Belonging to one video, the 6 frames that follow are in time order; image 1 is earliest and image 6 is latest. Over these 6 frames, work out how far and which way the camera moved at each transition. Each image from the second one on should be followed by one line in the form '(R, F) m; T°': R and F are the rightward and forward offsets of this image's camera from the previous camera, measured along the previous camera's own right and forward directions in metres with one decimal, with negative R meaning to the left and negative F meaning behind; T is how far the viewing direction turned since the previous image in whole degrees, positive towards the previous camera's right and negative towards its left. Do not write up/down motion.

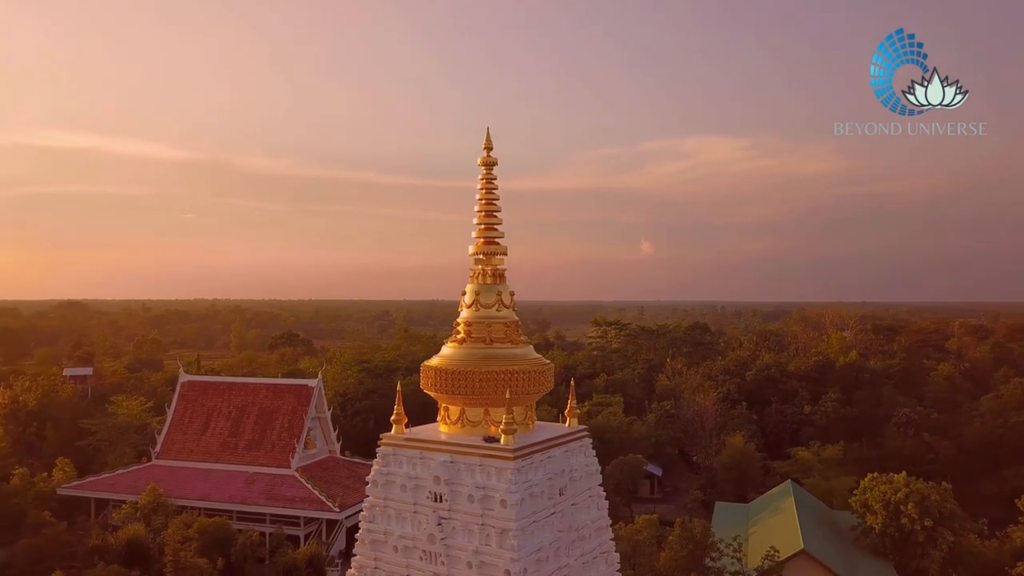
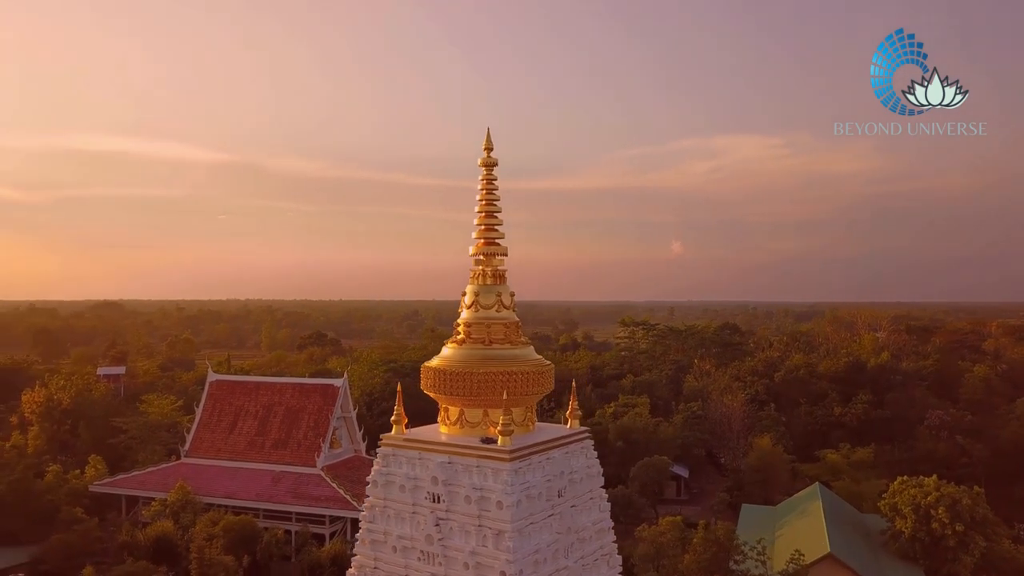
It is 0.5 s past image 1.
(+0.2, 0.0) m; -2°
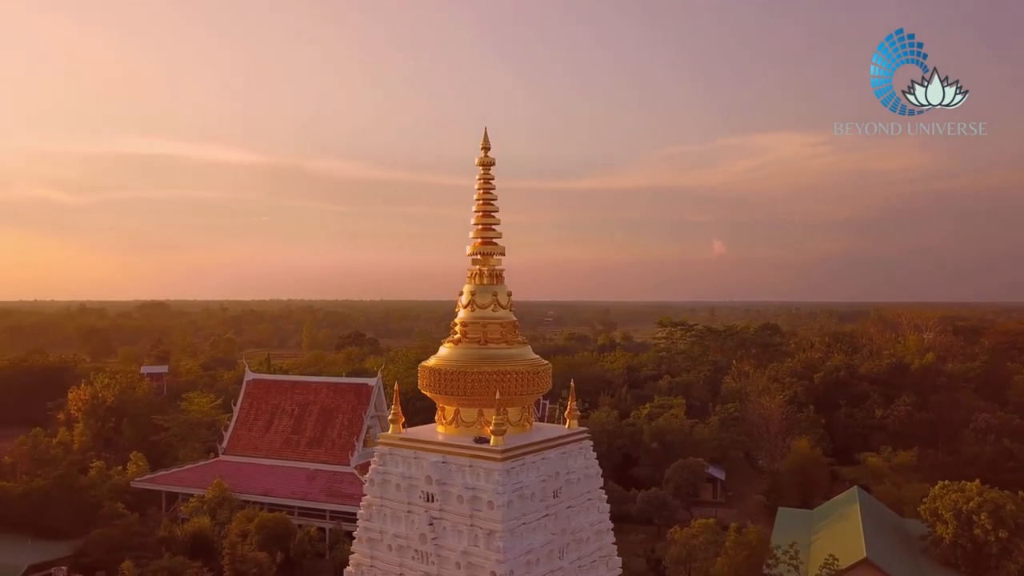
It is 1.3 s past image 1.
(+0.2, 0.0) m; -3°
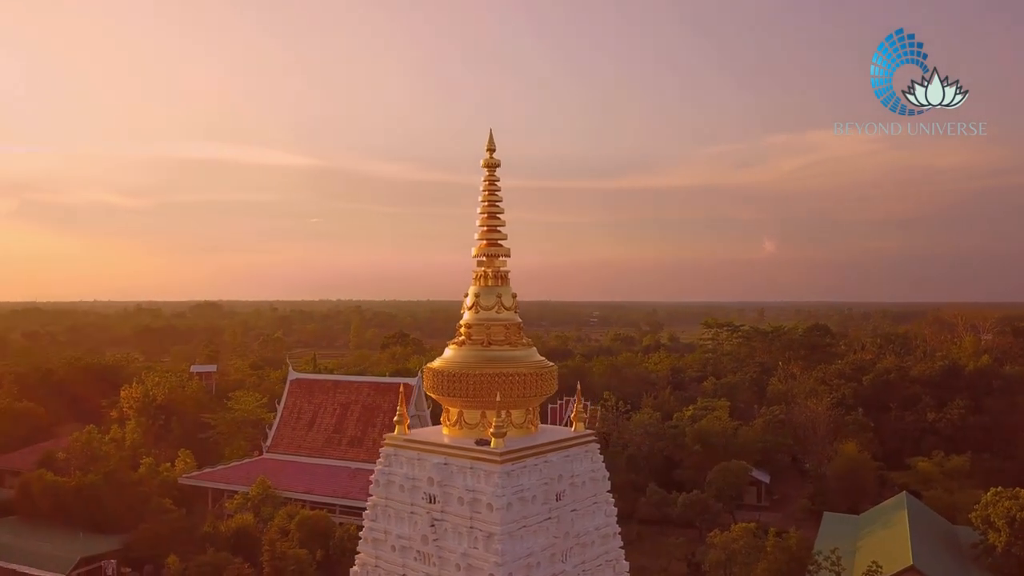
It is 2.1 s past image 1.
(+0.2, 0.0) m; -3°
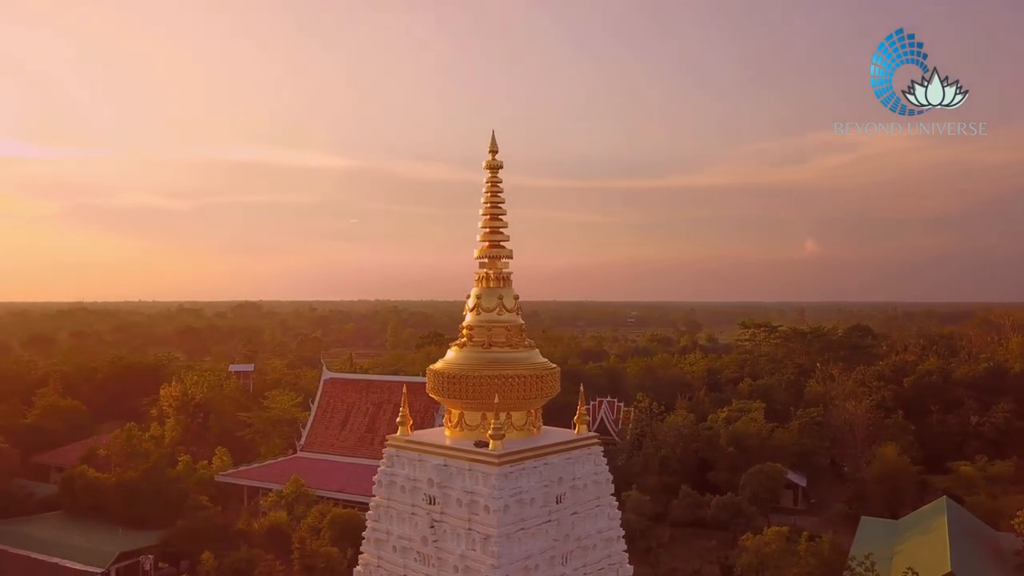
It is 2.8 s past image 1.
(+0.2, 0.0) m; -3°
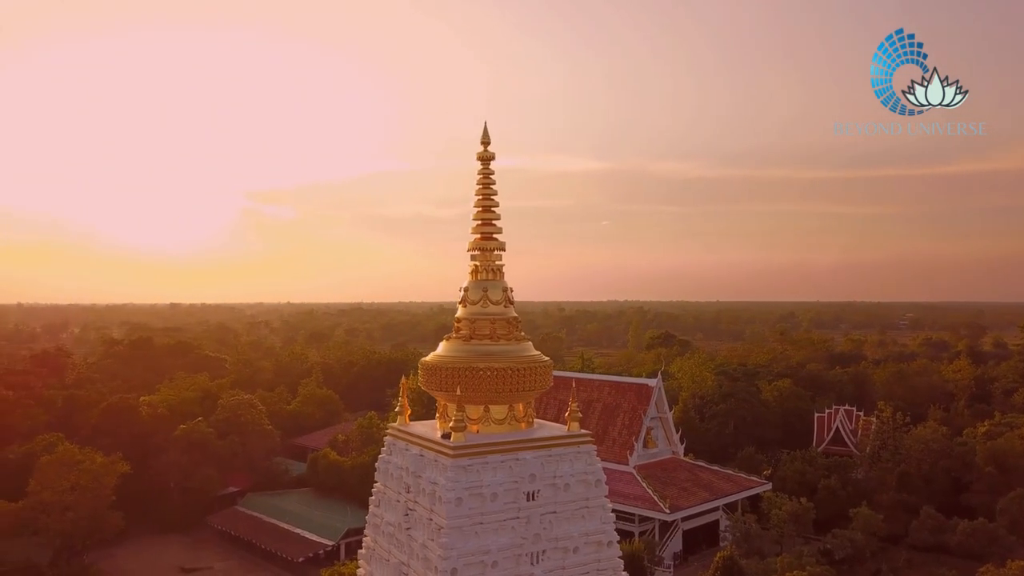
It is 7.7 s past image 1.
(+1.4, +0.3) m; -18°
